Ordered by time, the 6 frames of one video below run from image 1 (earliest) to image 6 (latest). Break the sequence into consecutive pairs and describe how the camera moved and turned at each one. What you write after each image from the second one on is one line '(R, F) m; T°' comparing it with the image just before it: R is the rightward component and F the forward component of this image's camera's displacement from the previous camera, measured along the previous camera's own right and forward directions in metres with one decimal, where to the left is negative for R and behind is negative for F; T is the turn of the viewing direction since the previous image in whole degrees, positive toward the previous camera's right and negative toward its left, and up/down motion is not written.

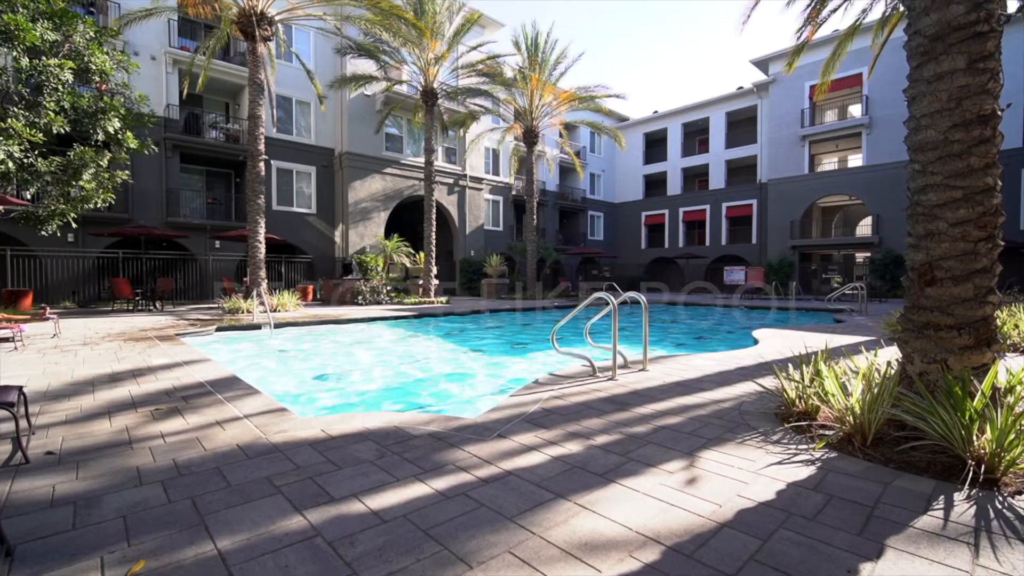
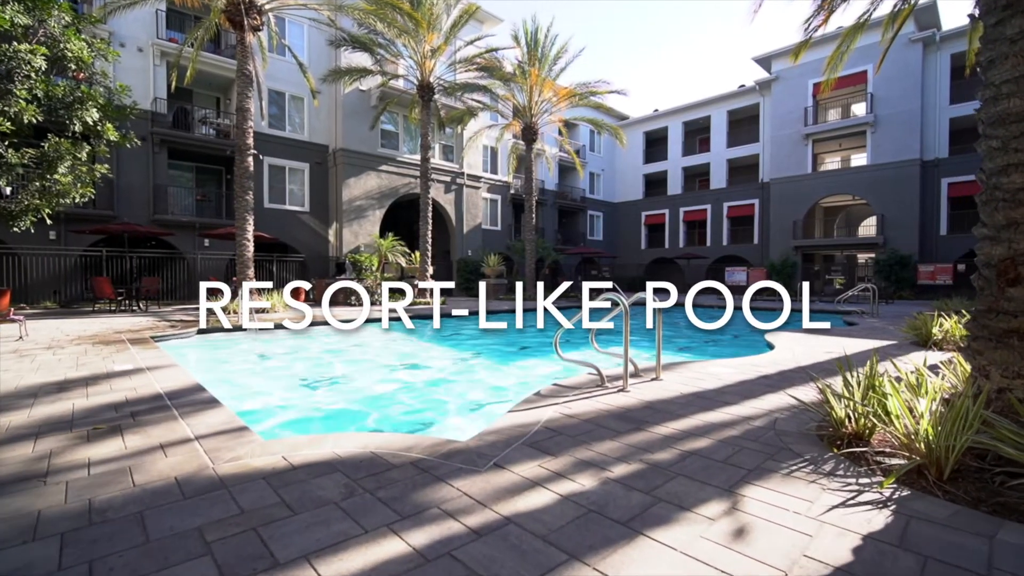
(0.0, +0.5) m; 0°
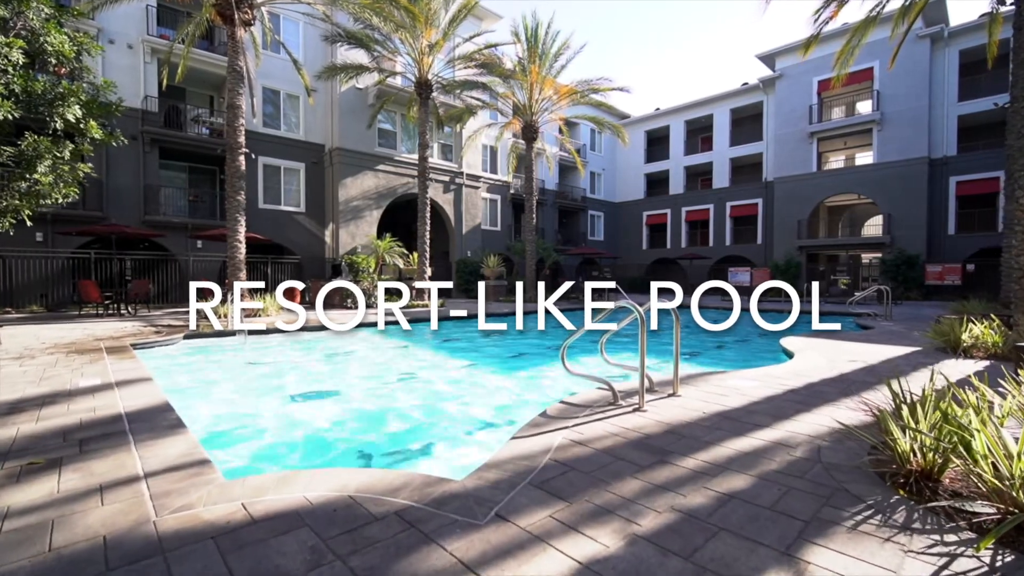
(0.0, +0.5) m; 0°
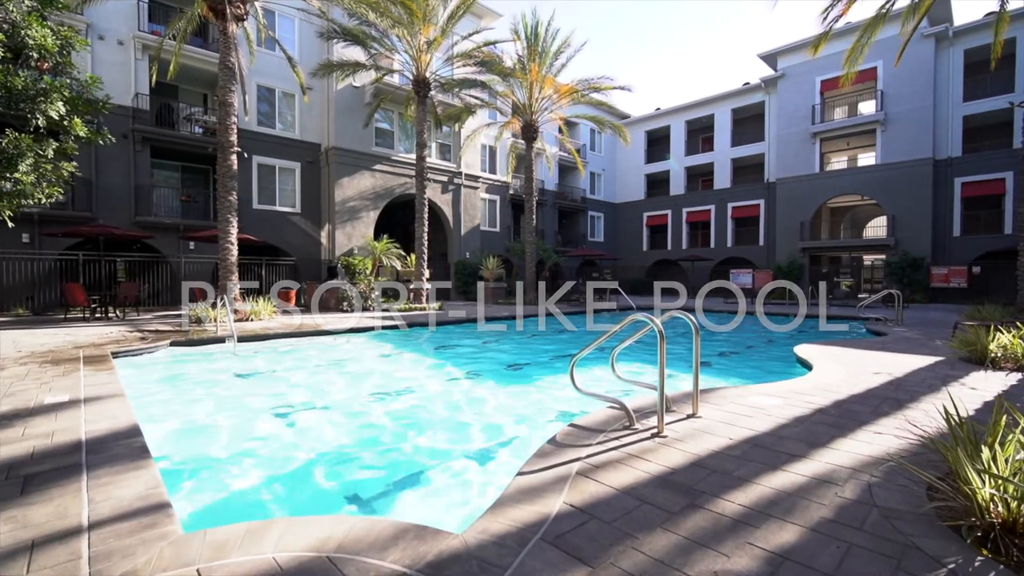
(0.0, +0.4) m; 0°
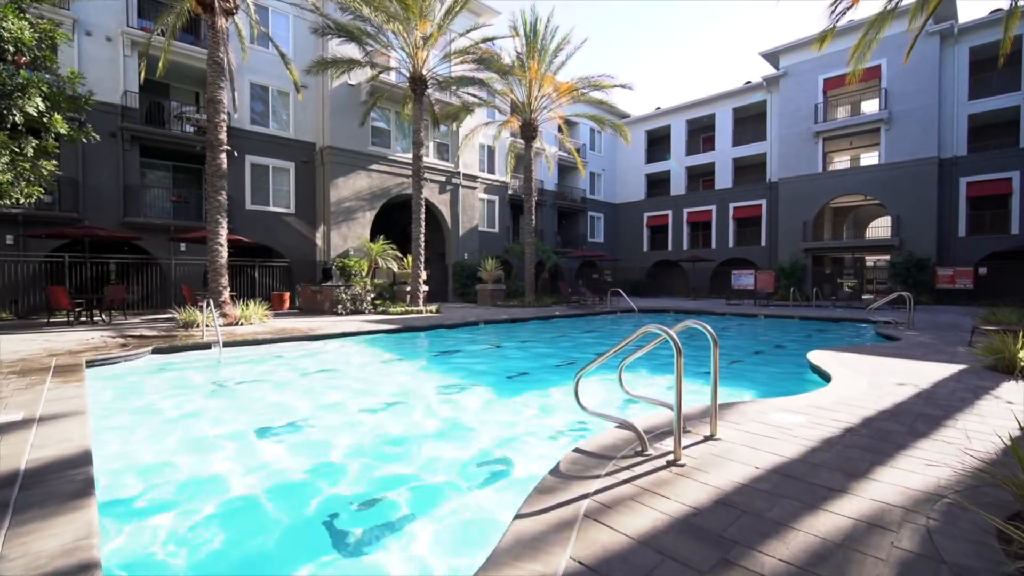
(0.0, +0.4) m; 0°
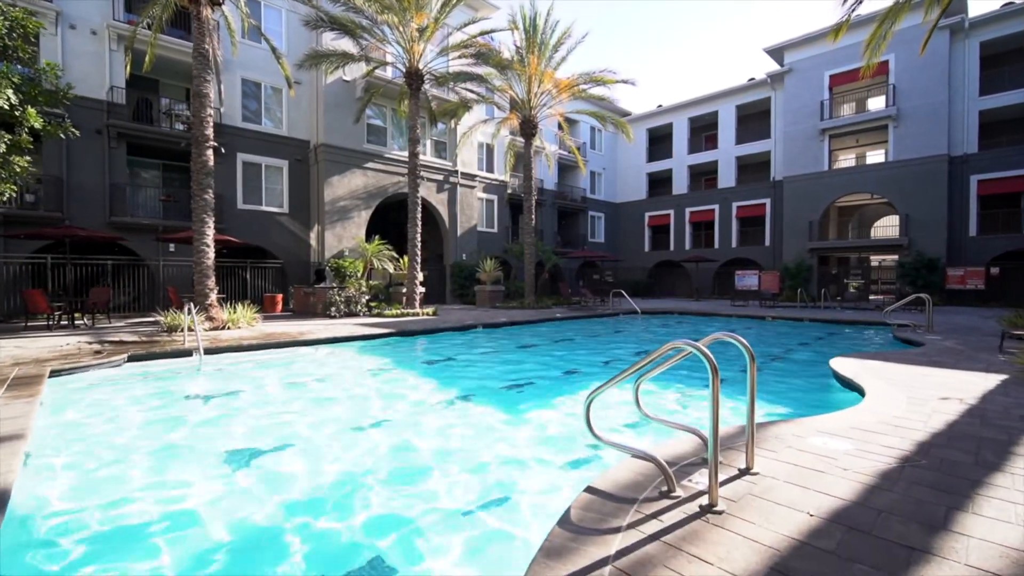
(0.0, +0.6) m; 0°
